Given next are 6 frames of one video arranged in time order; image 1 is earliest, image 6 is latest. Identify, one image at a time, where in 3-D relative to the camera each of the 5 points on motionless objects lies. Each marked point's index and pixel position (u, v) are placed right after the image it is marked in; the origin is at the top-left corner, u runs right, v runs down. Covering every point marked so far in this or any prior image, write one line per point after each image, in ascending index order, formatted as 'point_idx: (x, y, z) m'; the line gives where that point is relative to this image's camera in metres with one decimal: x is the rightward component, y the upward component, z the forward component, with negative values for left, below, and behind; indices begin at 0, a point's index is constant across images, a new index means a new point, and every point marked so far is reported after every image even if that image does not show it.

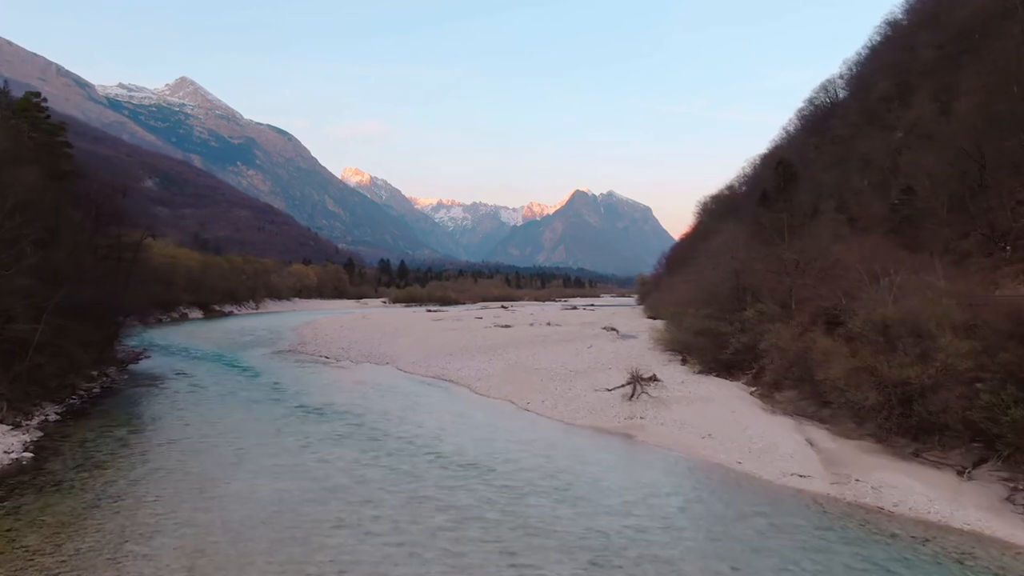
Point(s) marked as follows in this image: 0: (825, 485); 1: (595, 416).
0: (+5.0, -3.2, +12.0) m
1: (+2.0, -3.0, +17.6) m
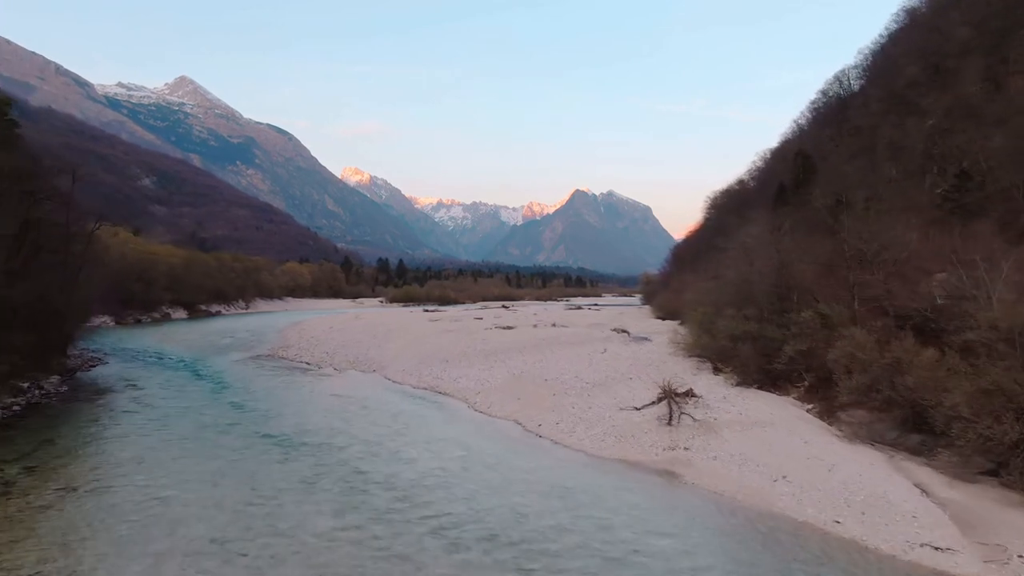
0: (+5.2, -3.1, +8.3) m
1: (+2.1, -2.9, +13.9) m
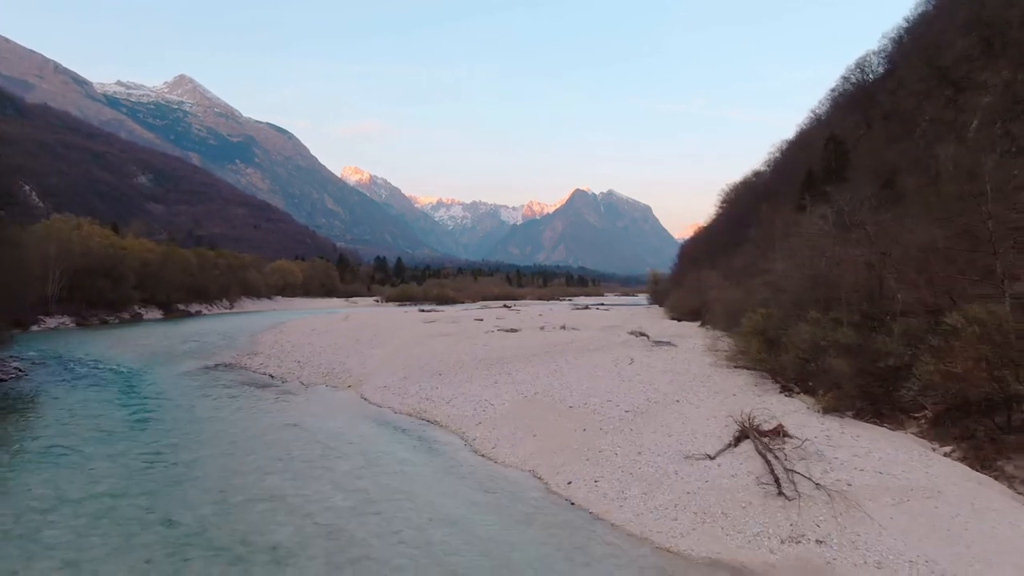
0: (+5.5, -3.0, +3.1) m
1: (+2.4, -2.8, +8.7) m
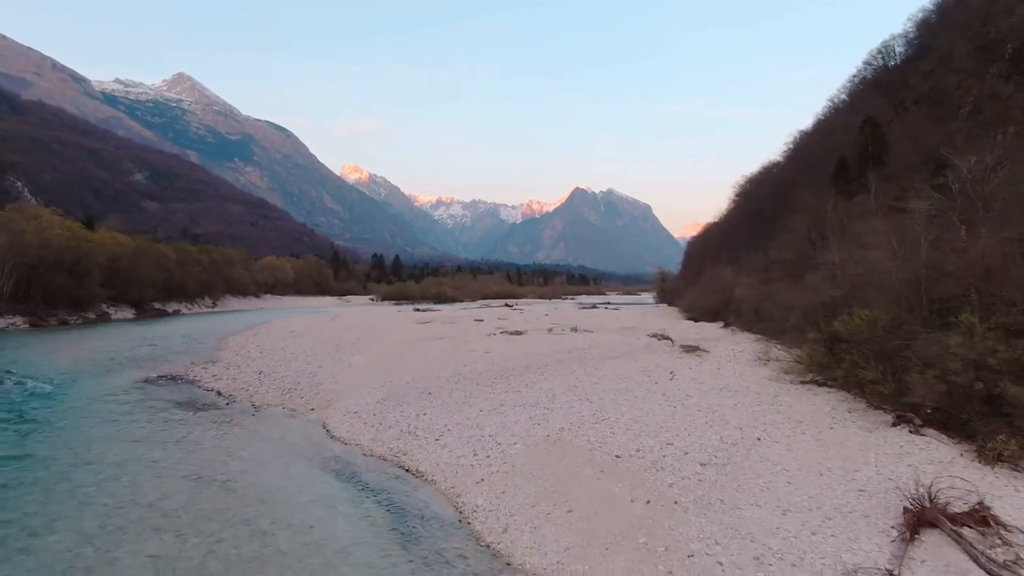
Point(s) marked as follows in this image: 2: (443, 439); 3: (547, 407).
0: (+5.7, -2.9, -1.9) m
1: (+2.6, -2.7, +3.7) m
2: (-1.2, -2.6, +12.9) m
3: (+0.7, -2.4, +15.3) m
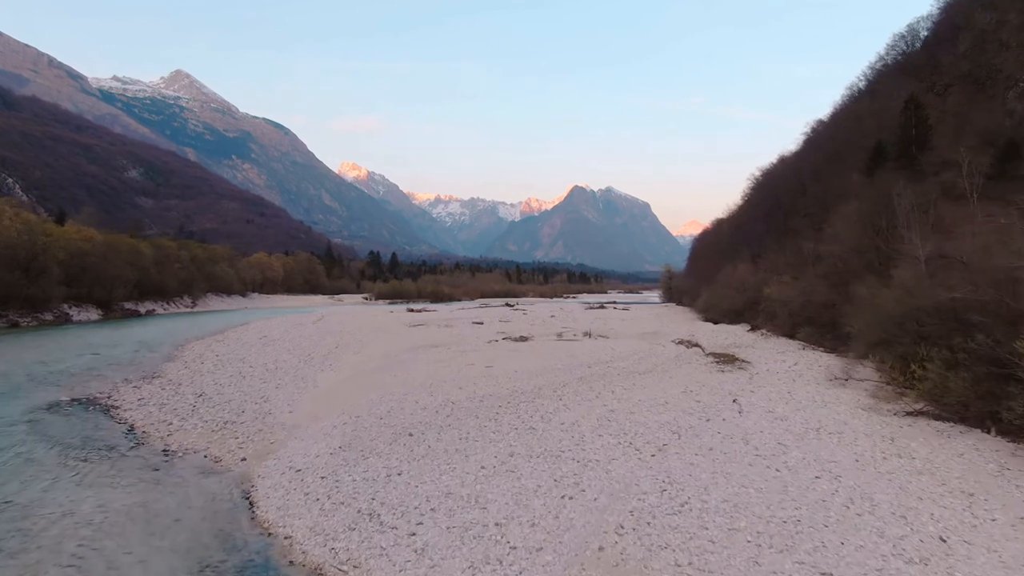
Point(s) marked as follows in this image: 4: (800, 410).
0: (+6.0, -3.0, -6.8) m
1: (+2.9, -2.8, -1.1) m
2: (-1.0, -2.6, +8.0) m
3: (+0.9, -2.4, +10.4) m
4: (+5.4, -2.4, +14.1) m
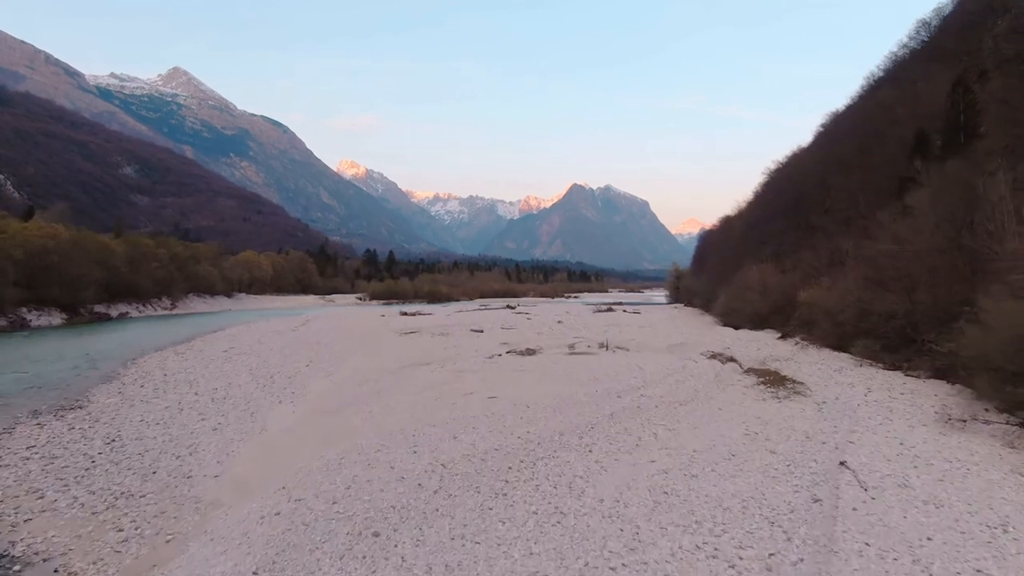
0: (+6.2, -3.2, -11.1) m
1: (+3.1, -3.0, -5.5) m
2: (-0.8, -2.9, +3.7) m
3: (+1.1, -2.6, +6.0) m
4: (+5.6, -2.6, +9.8) m
